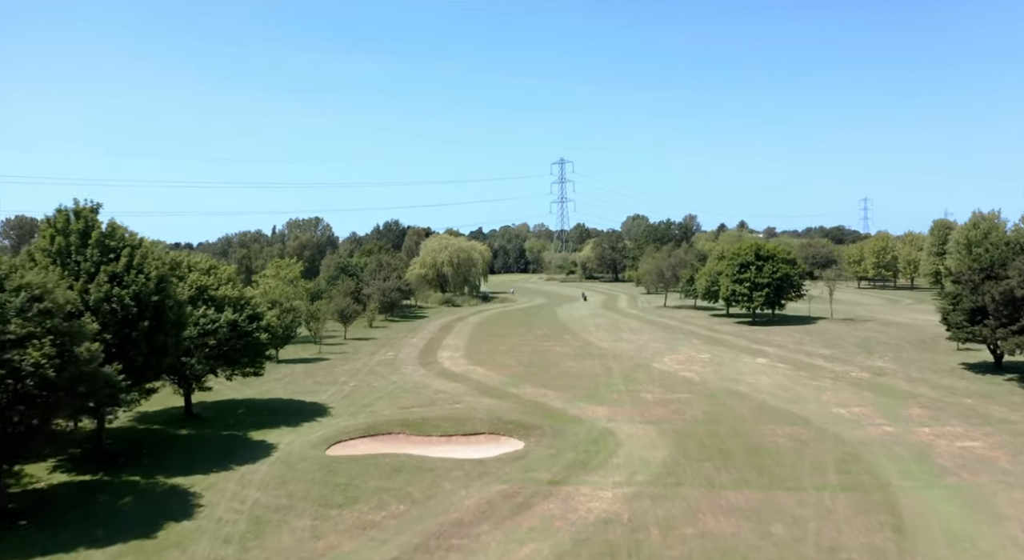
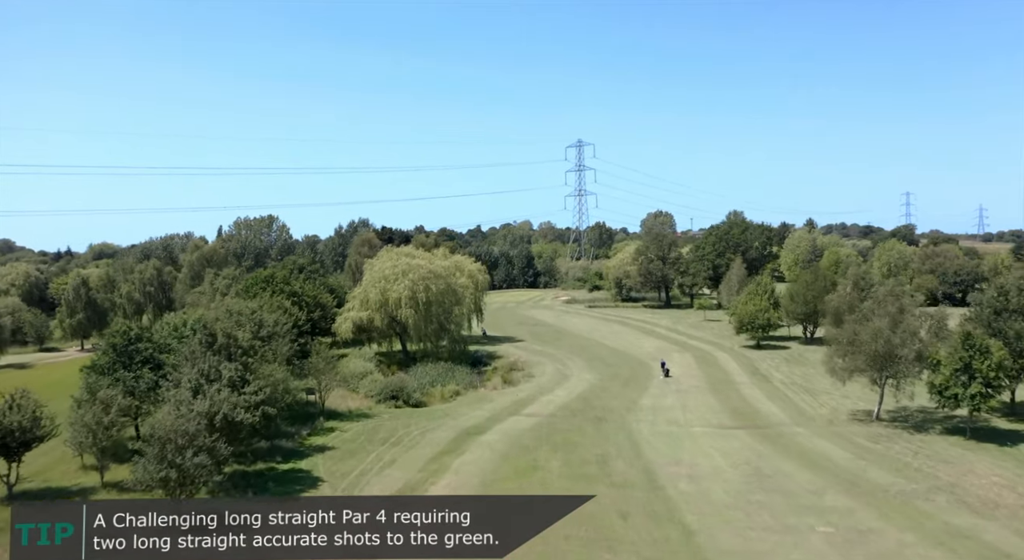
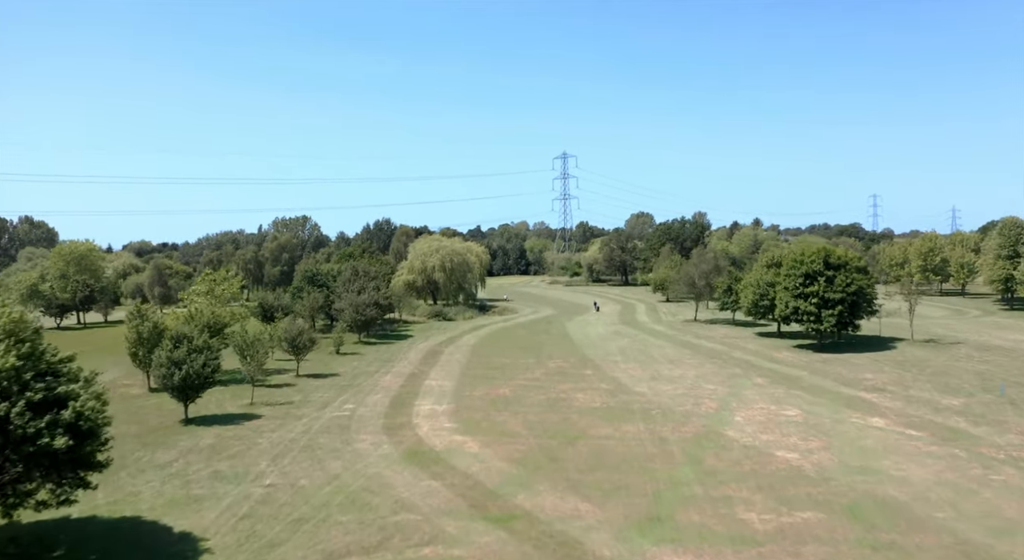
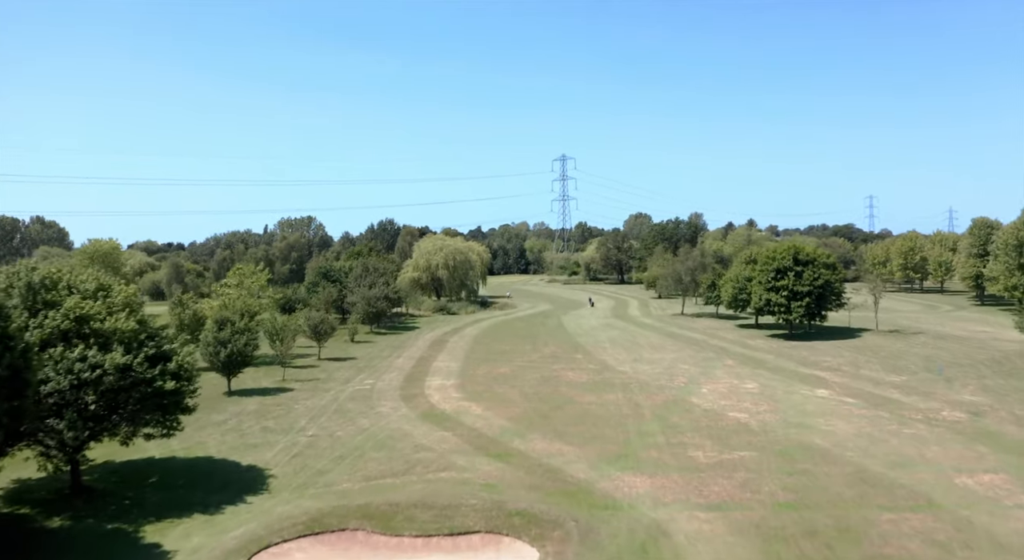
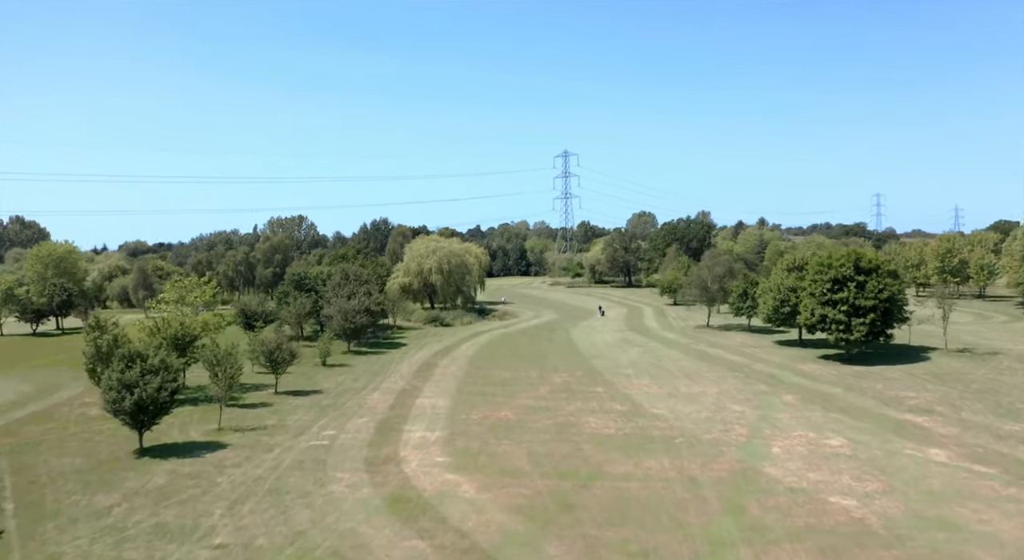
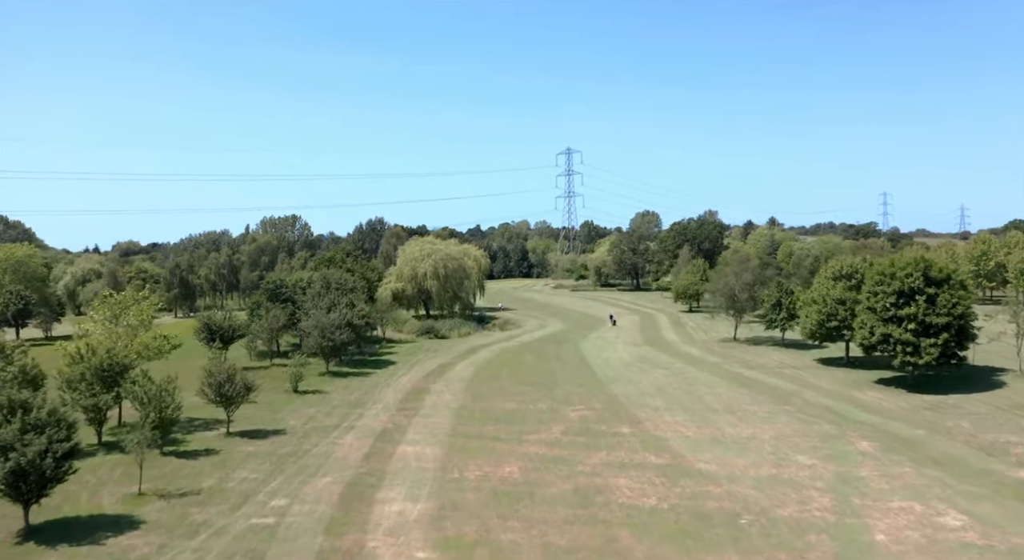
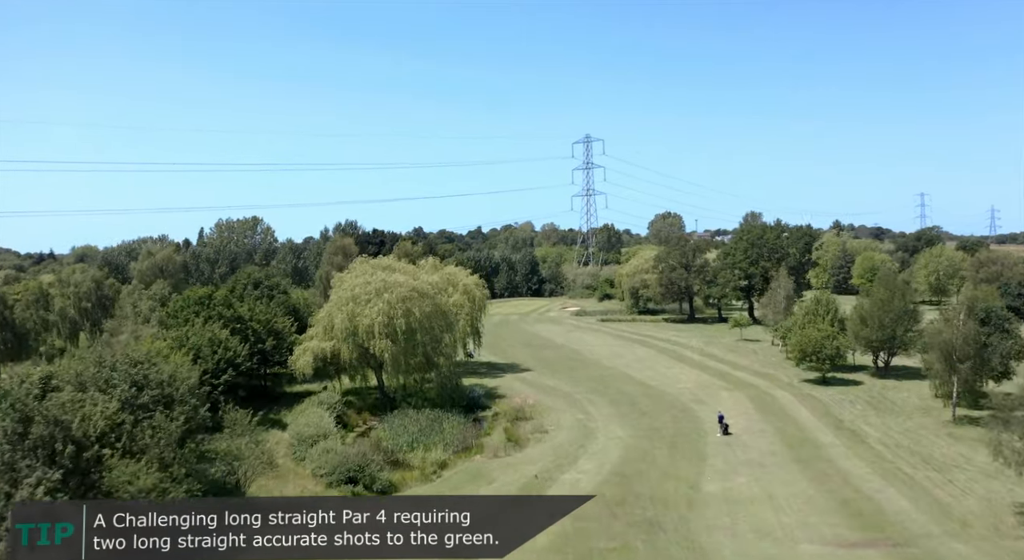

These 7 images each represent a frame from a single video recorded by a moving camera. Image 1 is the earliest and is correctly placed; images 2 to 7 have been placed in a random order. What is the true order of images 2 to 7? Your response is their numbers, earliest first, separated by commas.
4, 3, 5, 6, 2, 7
